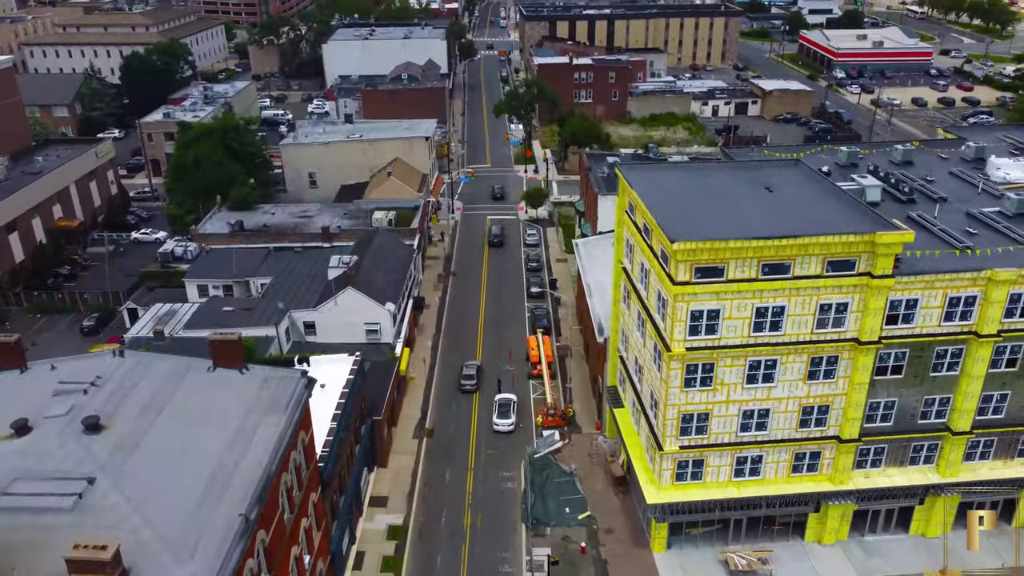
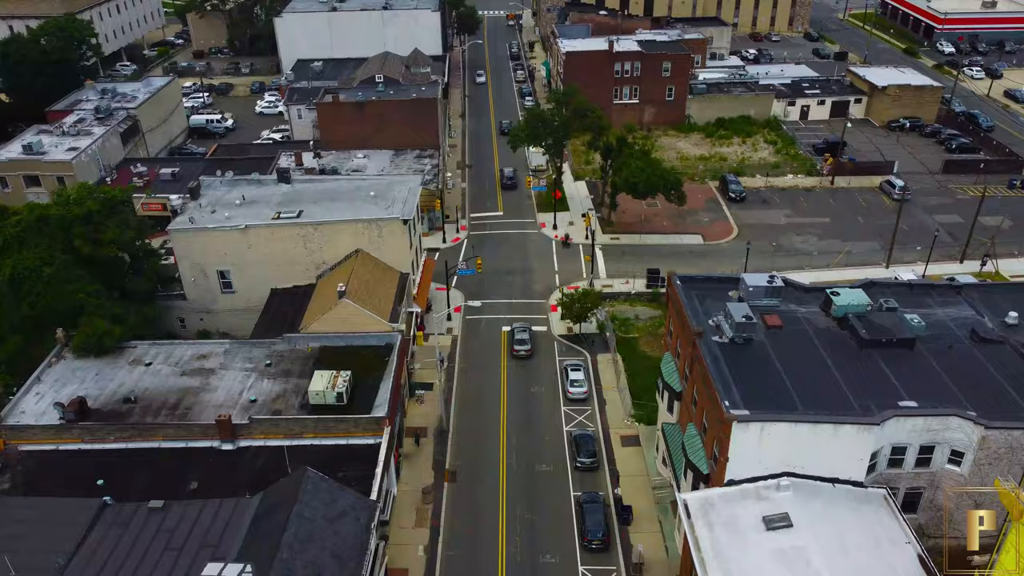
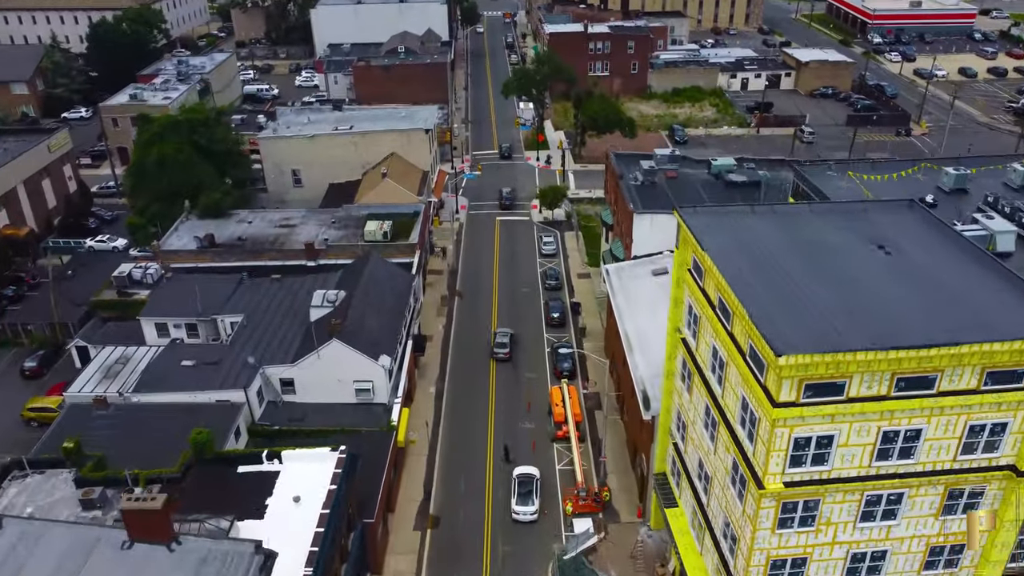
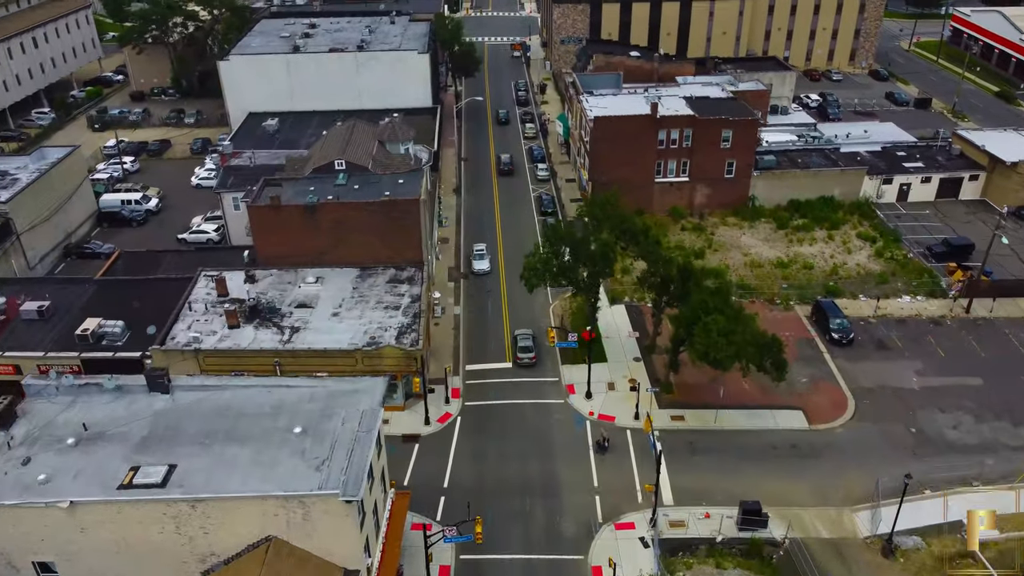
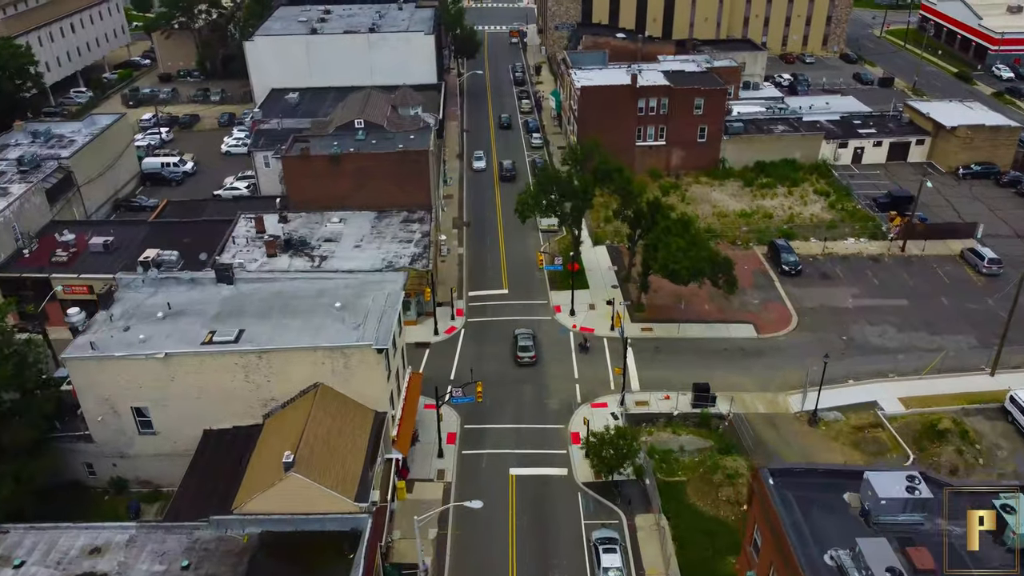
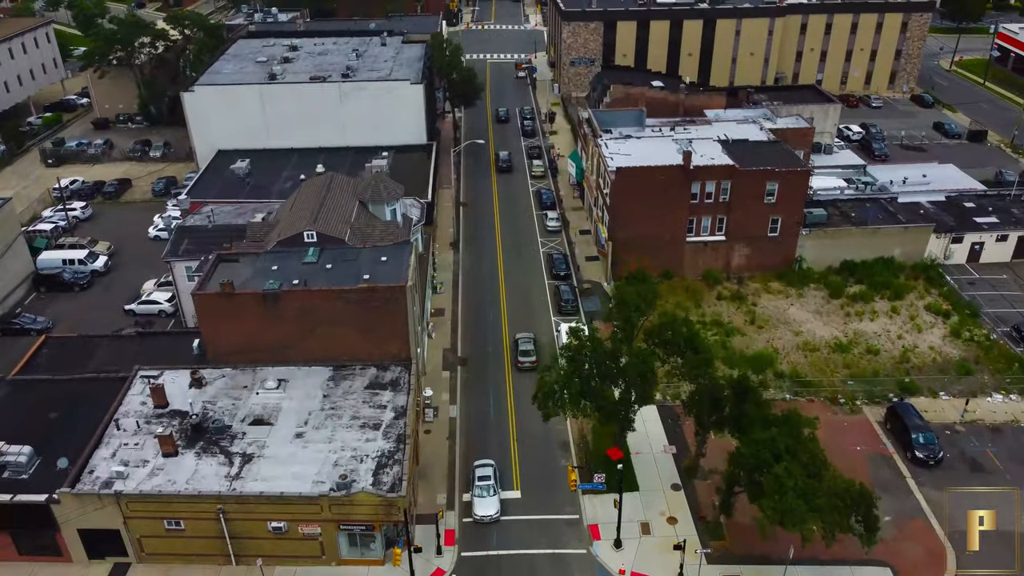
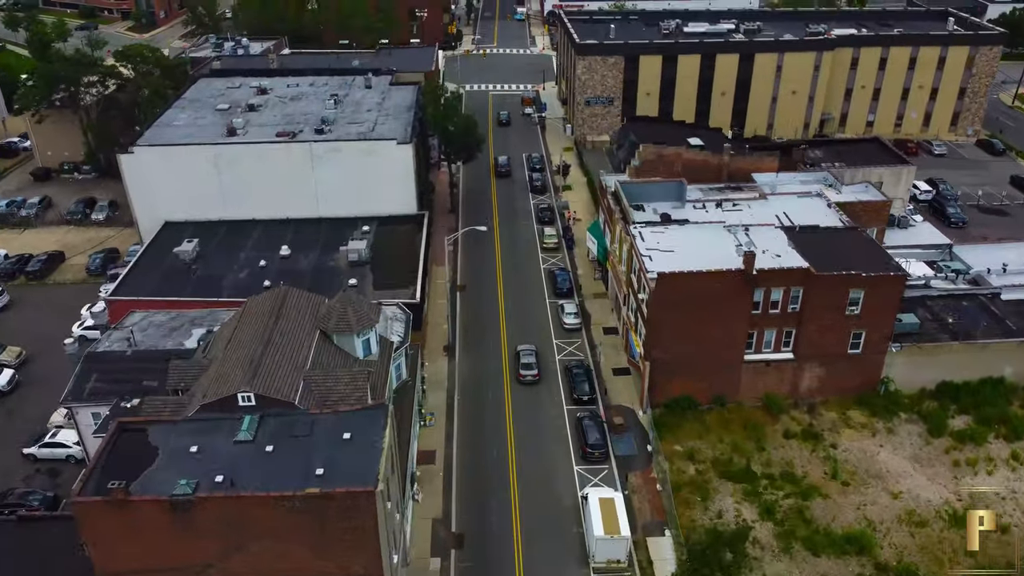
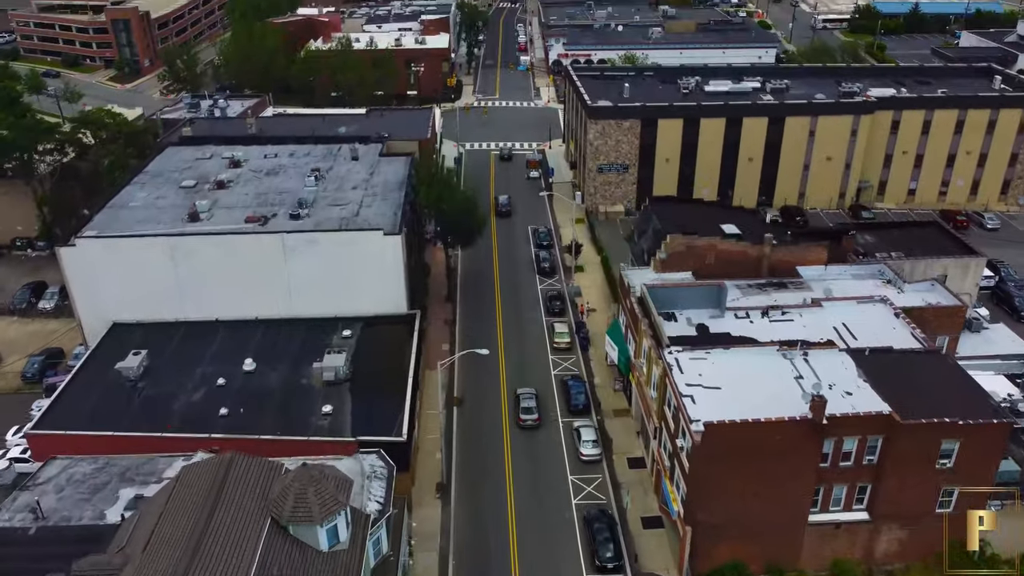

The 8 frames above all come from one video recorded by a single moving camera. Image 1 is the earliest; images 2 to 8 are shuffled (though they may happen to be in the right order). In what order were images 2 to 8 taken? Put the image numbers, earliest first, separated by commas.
3, 2, 5, 4, 6, 7, 8
